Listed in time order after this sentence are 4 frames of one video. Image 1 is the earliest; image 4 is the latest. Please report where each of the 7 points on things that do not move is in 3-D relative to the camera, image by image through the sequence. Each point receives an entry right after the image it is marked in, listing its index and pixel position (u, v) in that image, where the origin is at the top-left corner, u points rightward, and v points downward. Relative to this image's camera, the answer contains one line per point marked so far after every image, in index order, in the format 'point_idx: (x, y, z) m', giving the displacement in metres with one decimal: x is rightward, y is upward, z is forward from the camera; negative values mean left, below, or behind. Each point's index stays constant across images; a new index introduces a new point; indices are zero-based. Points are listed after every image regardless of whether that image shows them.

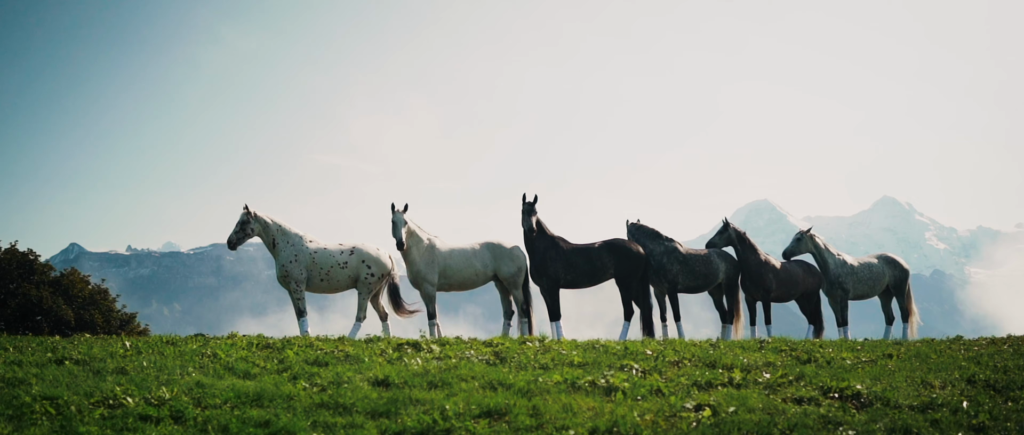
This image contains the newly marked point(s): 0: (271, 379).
0: (-3.1, -2.0, +8.9) m
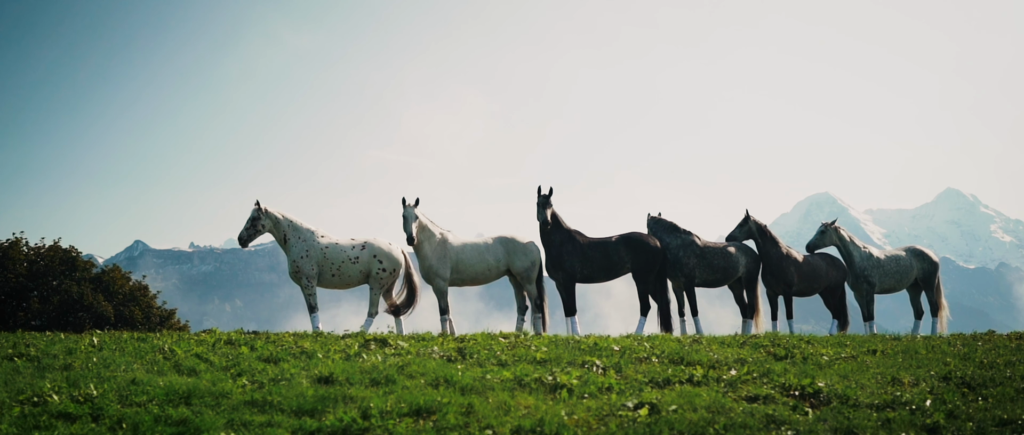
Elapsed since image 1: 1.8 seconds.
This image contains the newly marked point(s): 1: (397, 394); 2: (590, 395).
0: (-3.8, -2.0, +8.9) m
1: (-1.3, -2.0, +8.3) m
2: (+0.9, -2.1, +8.5) m
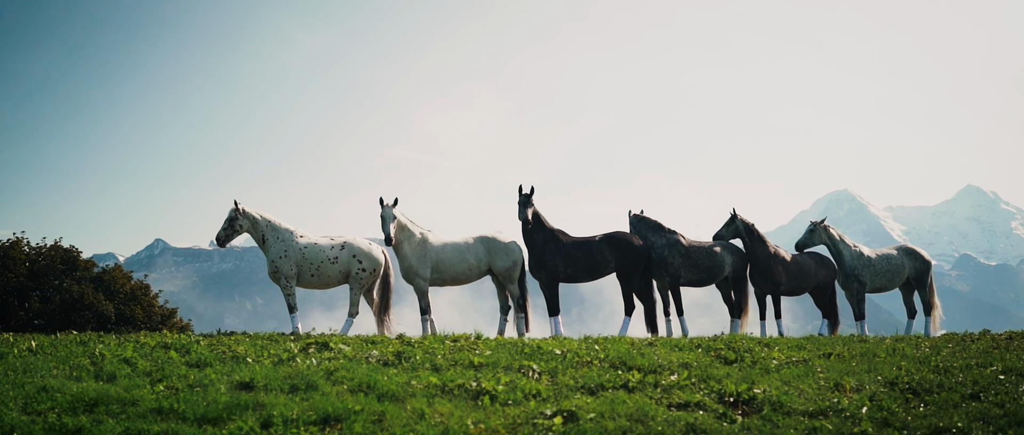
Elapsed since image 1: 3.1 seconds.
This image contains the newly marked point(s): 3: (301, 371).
0: (-4.7, -2.0, +8.7) m
1: (-2.2, -2.1, +8.0) m
2: (0.0, -2.1, +8.2) m
3: (-2.8, -2.0, +9.4) m
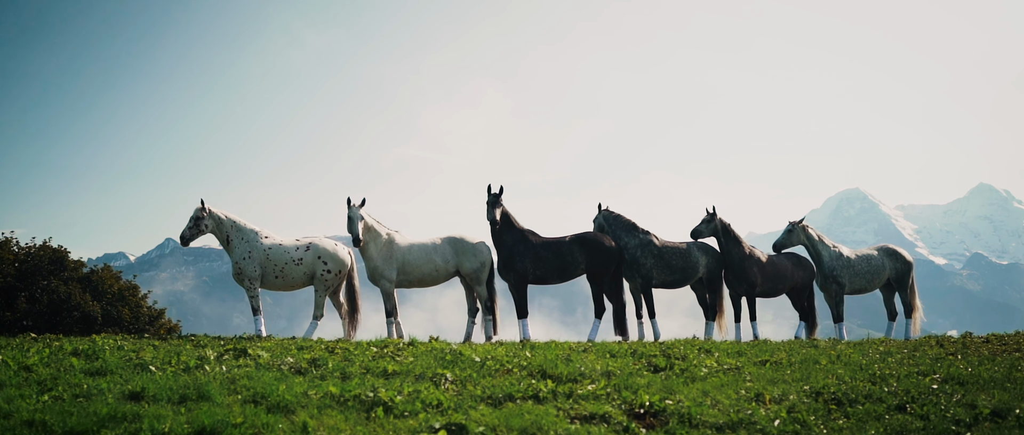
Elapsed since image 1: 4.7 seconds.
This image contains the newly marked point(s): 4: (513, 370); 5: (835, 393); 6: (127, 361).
0: (-5.8, -2.0, +8.3) m
1: (-3.4, -2.1, +7.6) m
2: (-1.1, -2.1, +7.8) m
3: (-3.9, -2.0, +9.0) m
4: (0.0, -2.1, +9.8) m
5: (+4.0, -2.2, +8.9) m
6: (-5.3, -2.0, +10.0) m
